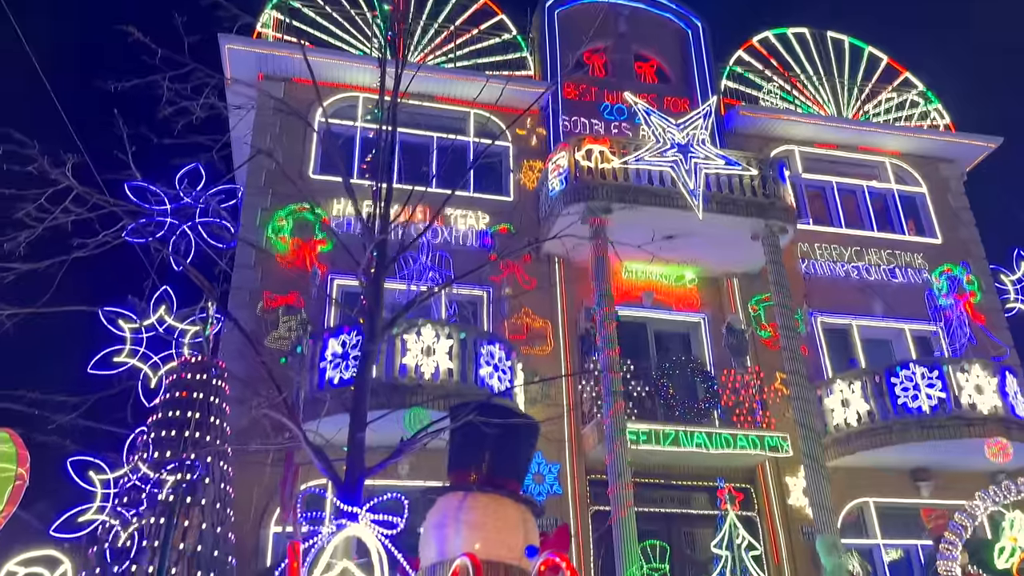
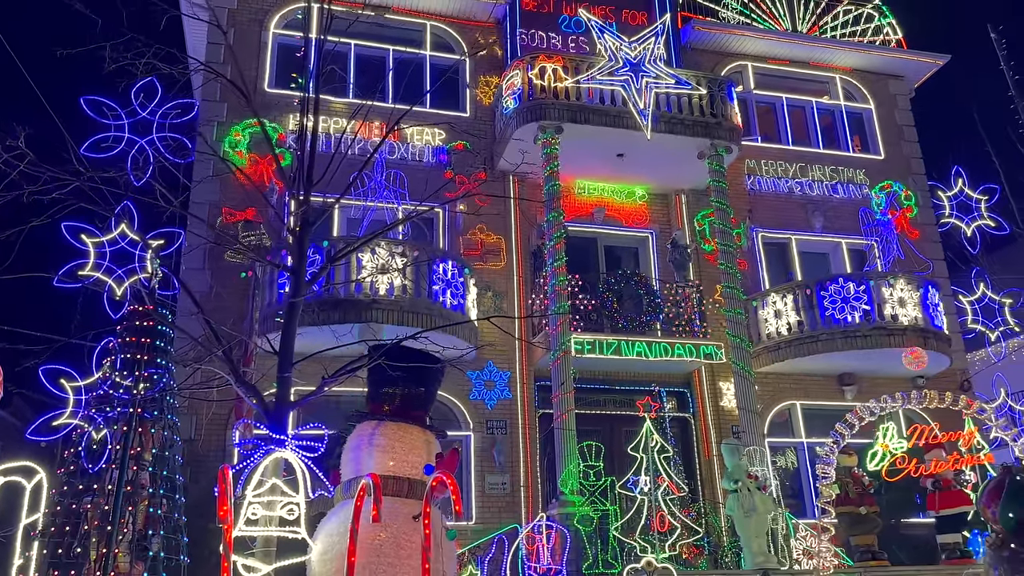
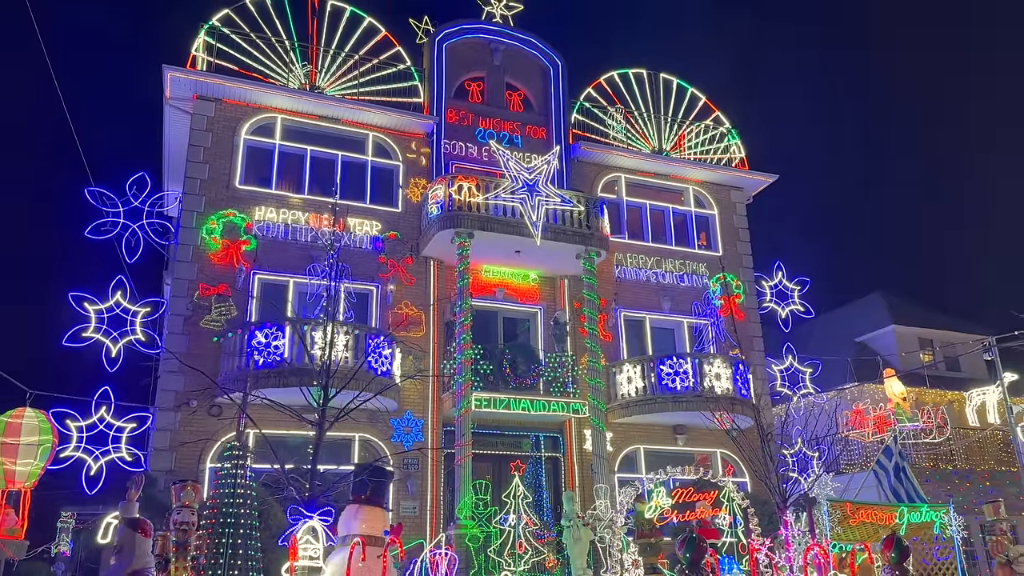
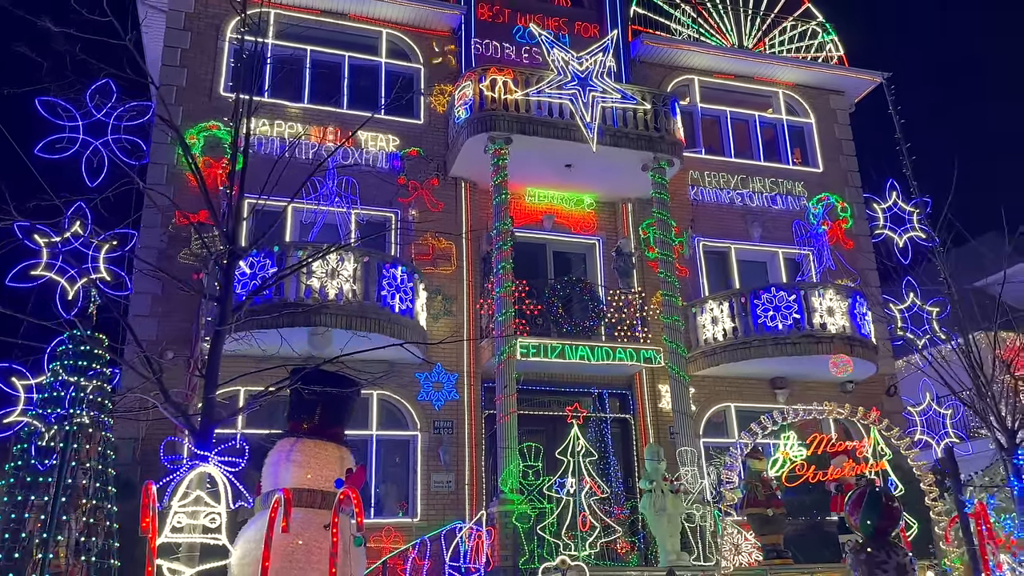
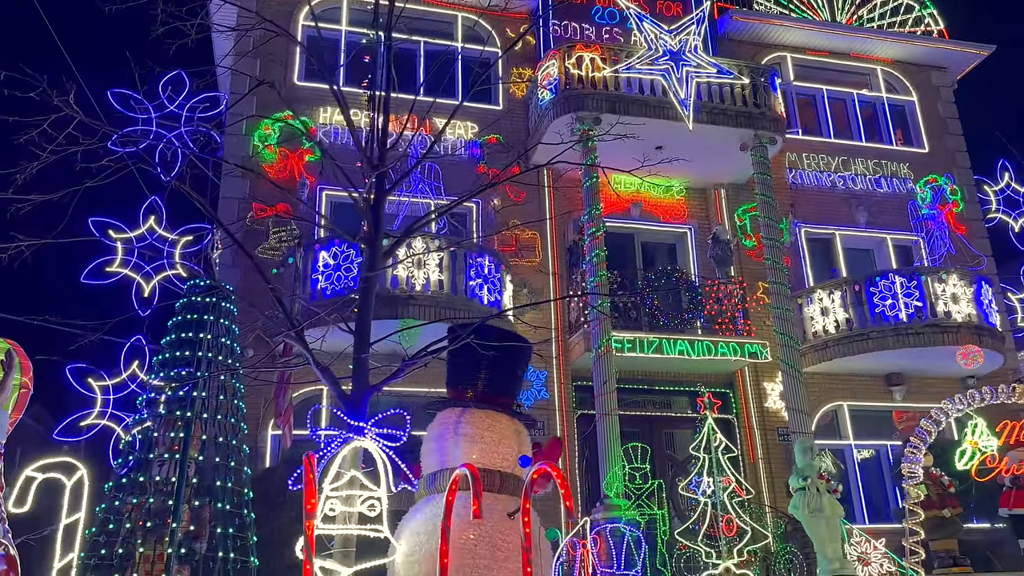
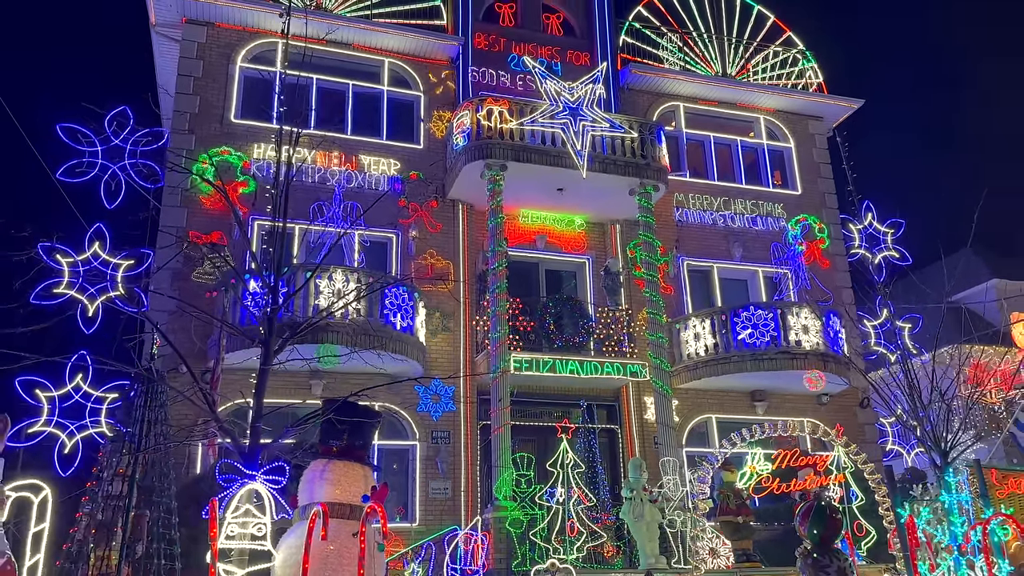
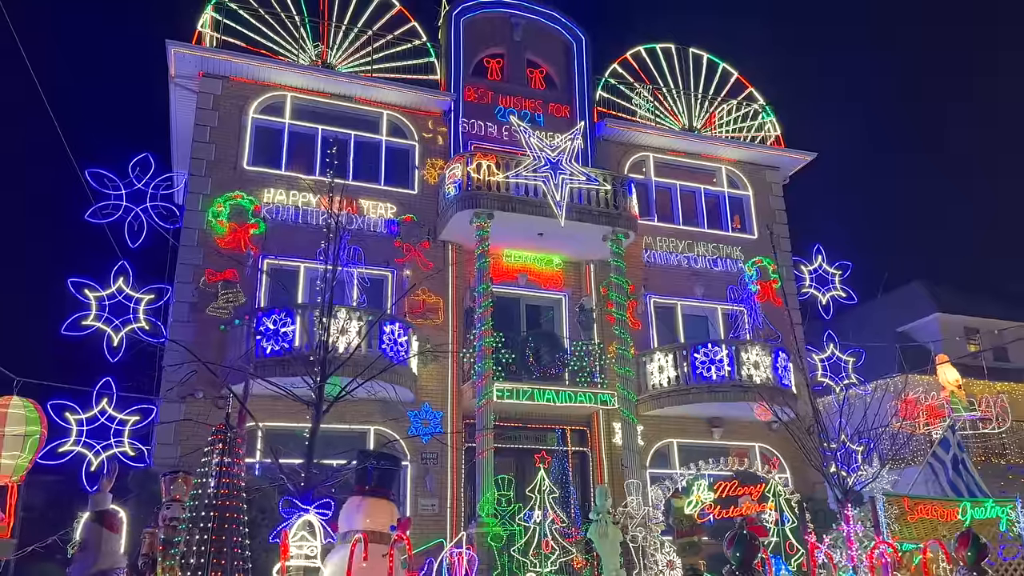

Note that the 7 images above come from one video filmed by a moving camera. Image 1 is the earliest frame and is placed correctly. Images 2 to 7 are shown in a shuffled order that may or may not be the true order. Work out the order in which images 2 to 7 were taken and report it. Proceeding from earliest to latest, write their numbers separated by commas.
5, 2, 4, 6, 7, 3
